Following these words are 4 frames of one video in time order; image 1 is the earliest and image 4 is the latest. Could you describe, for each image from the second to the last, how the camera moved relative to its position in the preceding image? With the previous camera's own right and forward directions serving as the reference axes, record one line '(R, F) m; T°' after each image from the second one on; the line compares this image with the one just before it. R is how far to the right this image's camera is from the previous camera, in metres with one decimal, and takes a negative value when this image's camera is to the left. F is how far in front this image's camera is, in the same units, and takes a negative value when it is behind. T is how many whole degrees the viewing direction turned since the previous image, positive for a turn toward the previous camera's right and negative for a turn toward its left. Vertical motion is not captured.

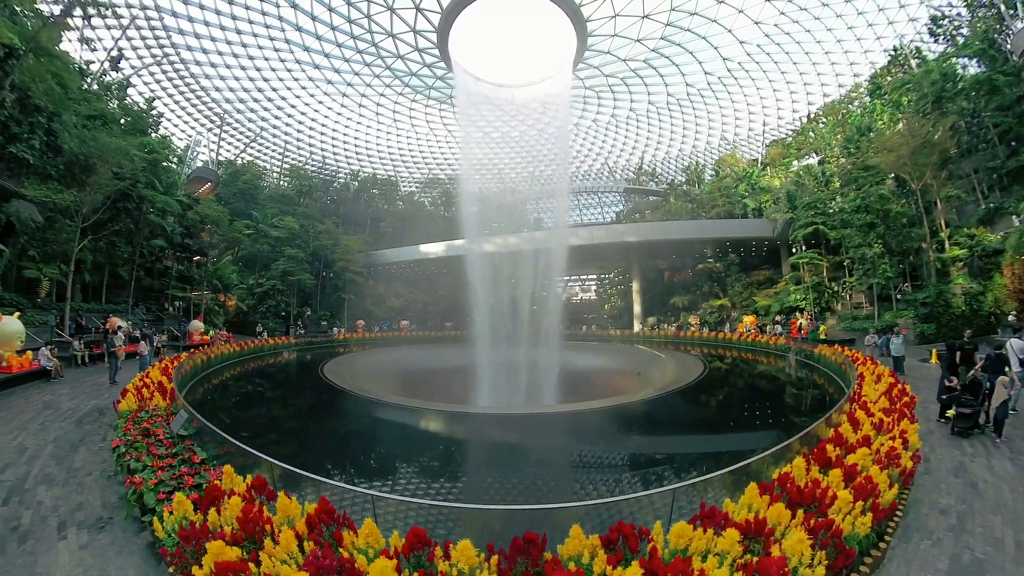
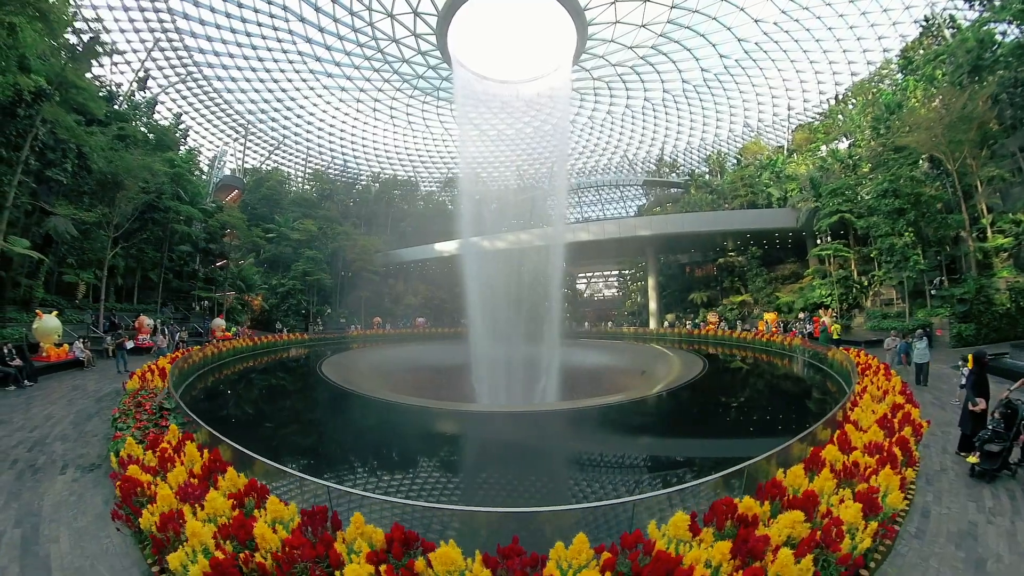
(+1.7, 0.0) m; -7°
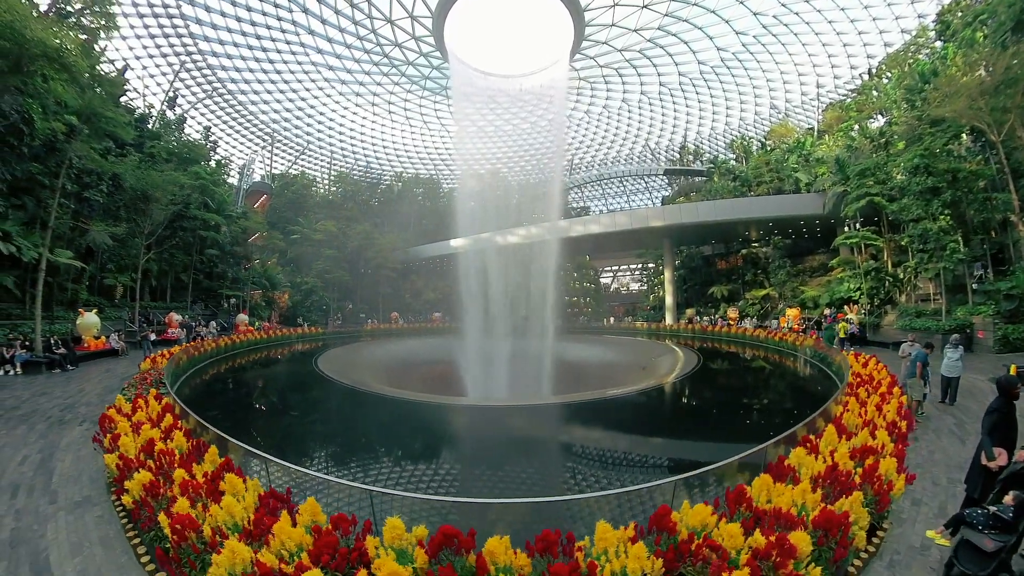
(+2.1, +0.2) m; -9°
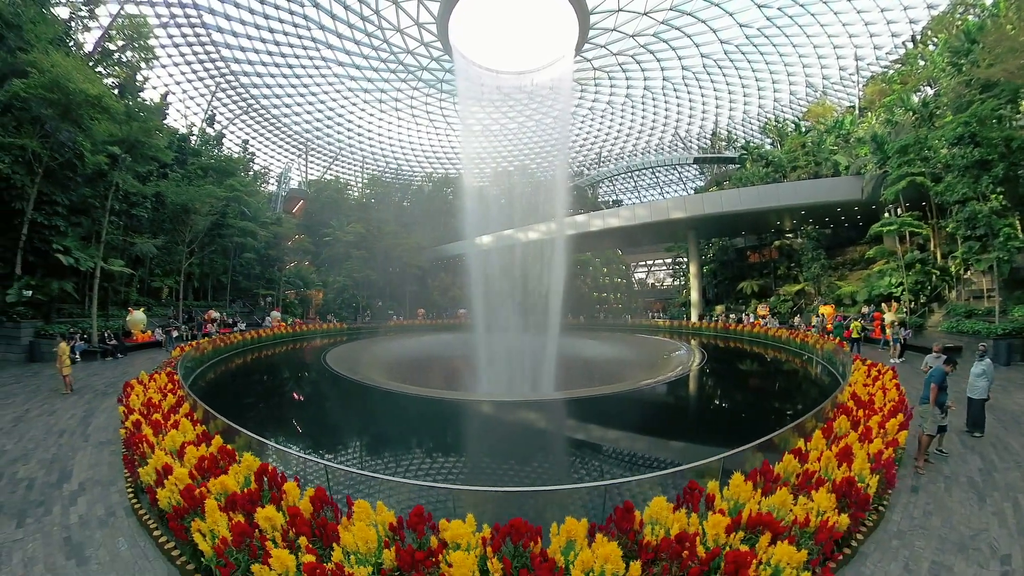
(+2.0, +0.3) m; -9°
